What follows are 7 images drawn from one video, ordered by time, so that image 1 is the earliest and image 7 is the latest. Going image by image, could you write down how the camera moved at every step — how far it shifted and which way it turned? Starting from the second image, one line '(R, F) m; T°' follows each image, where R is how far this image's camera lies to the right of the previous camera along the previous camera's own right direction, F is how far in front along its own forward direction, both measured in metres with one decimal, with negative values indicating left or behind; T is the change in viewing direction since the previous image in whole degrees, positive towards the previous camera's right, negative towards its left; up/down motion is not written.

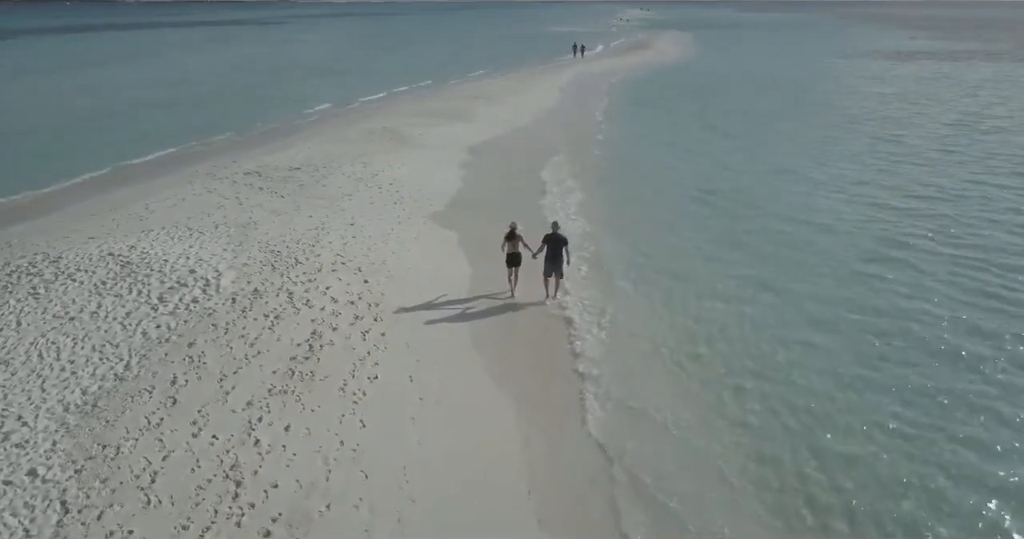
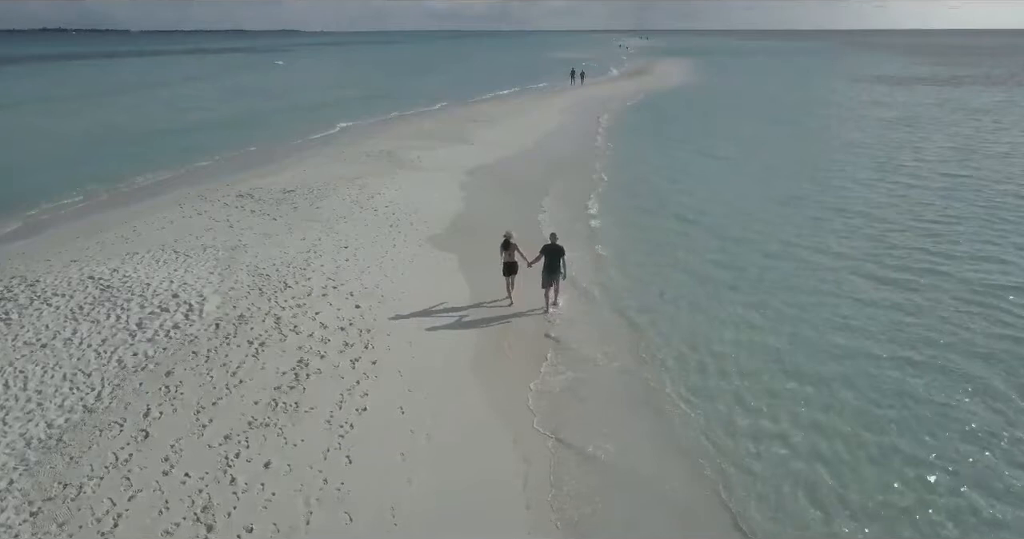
(0.0, +0.5) m; 0°
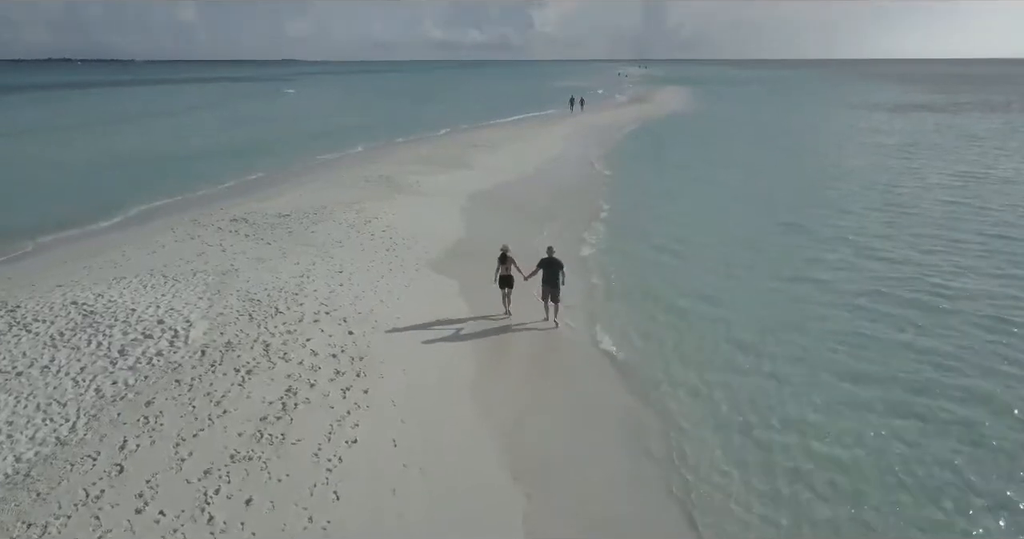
(0.0, +0.4) m; 0°
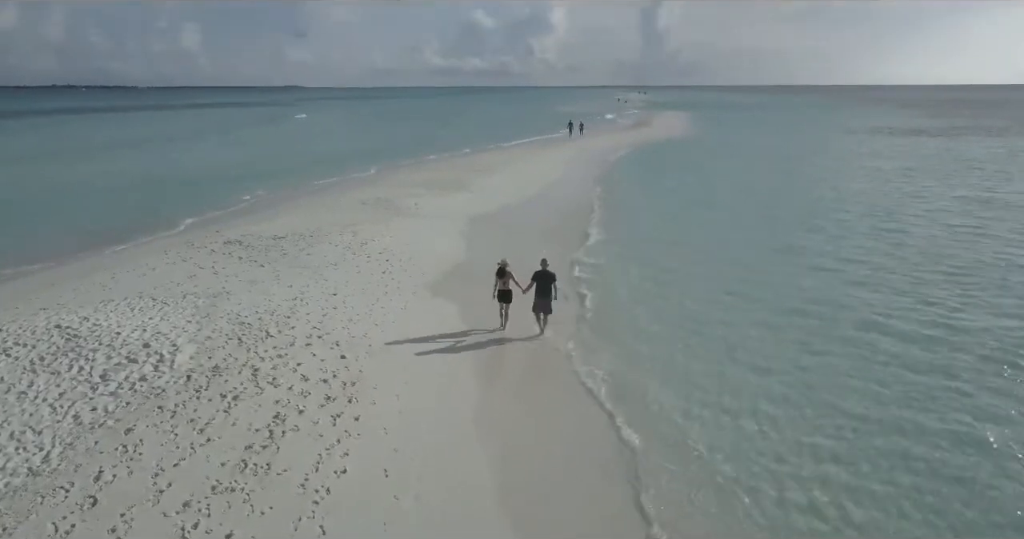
(0.0, +0.3) m; 0°
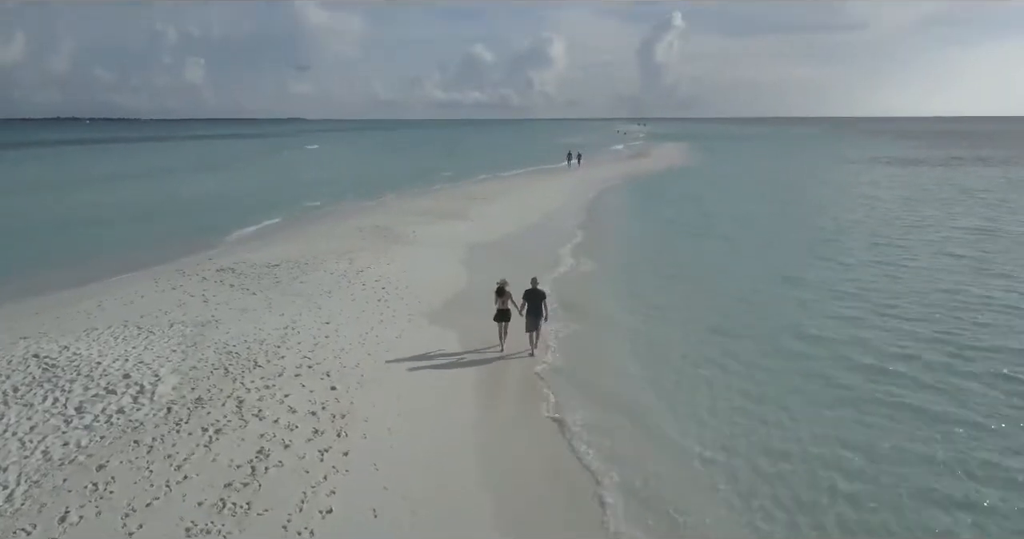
(0.0, +0.4) m; 0°
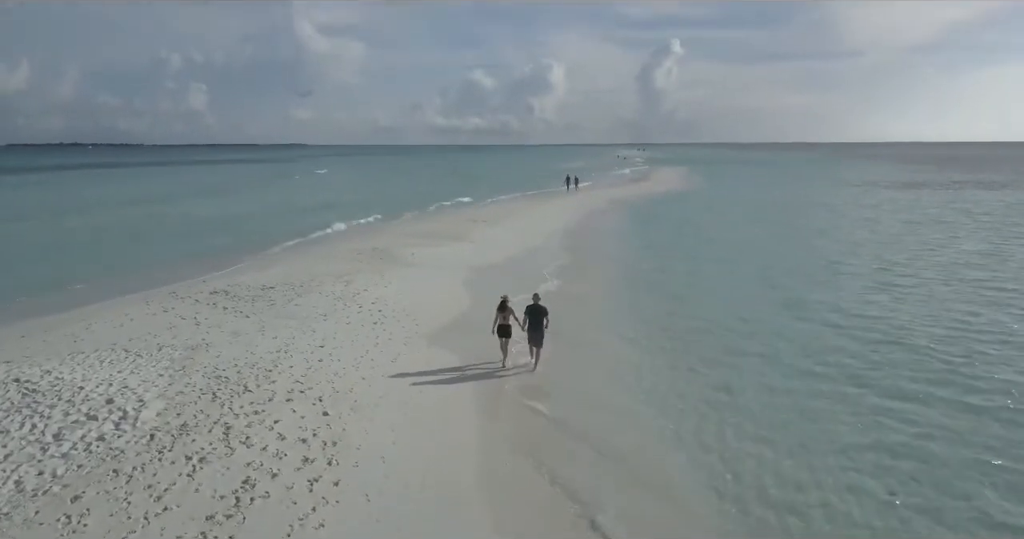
(0.0, +0.3) m; 0°
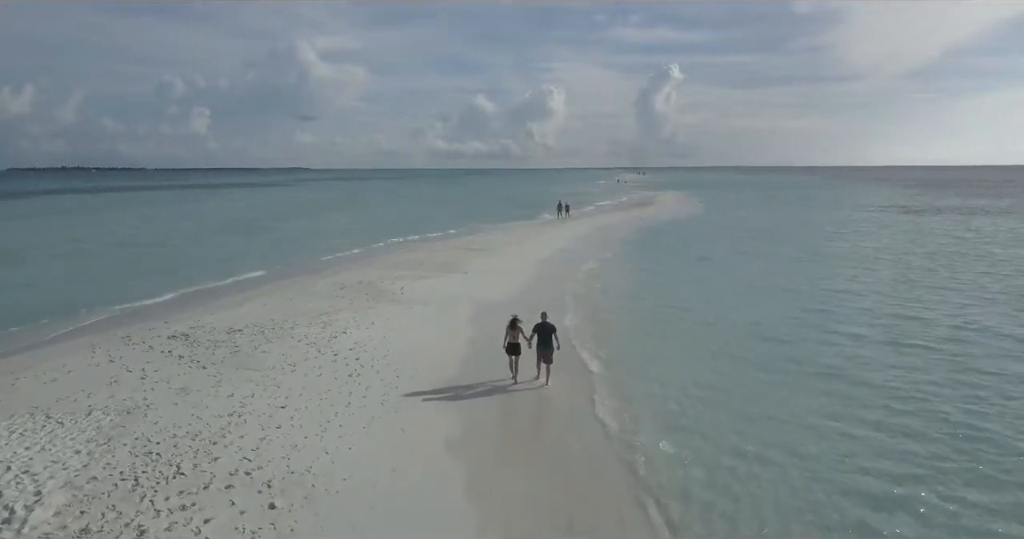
(+0.1, +1.8) m; 0°
